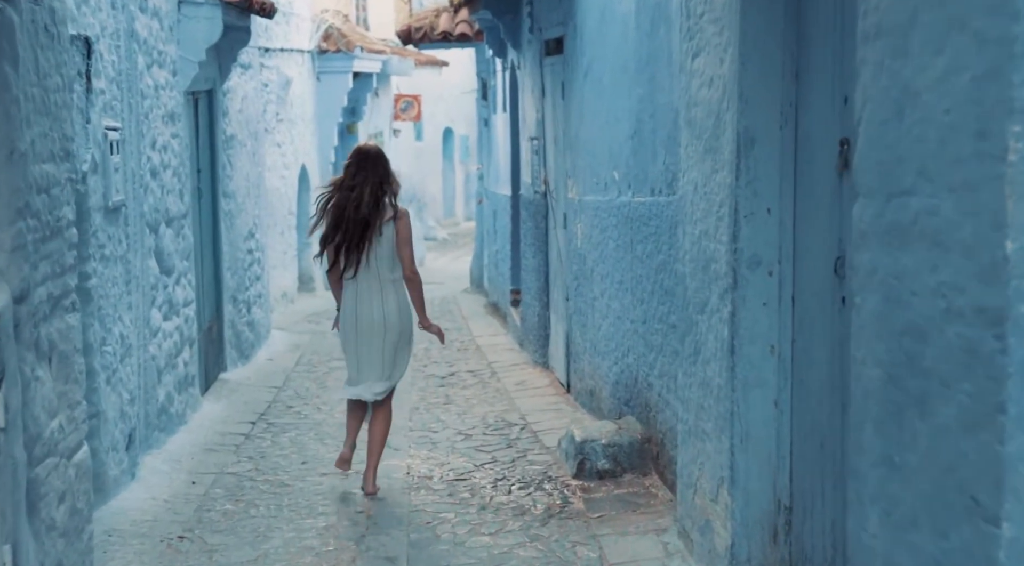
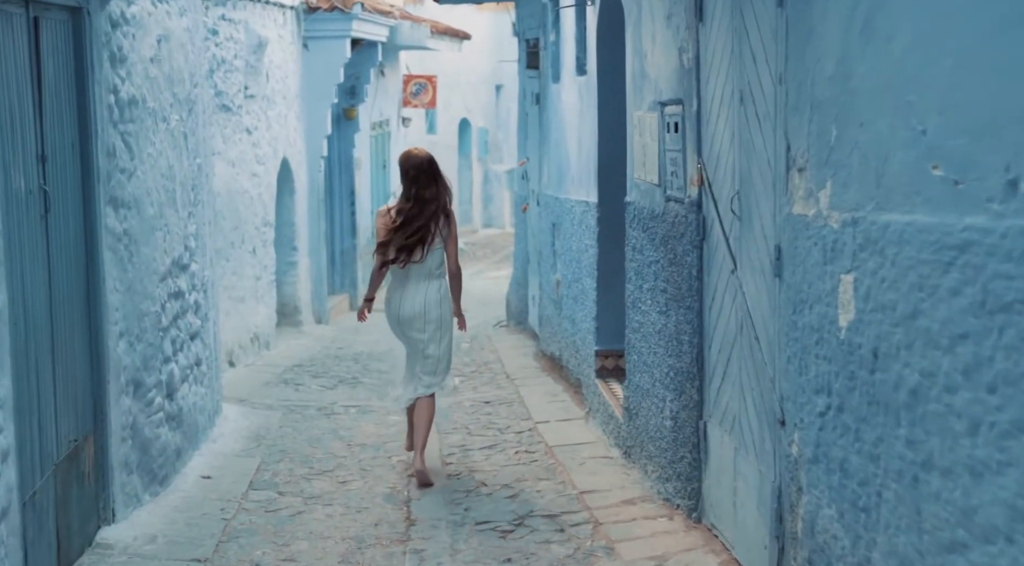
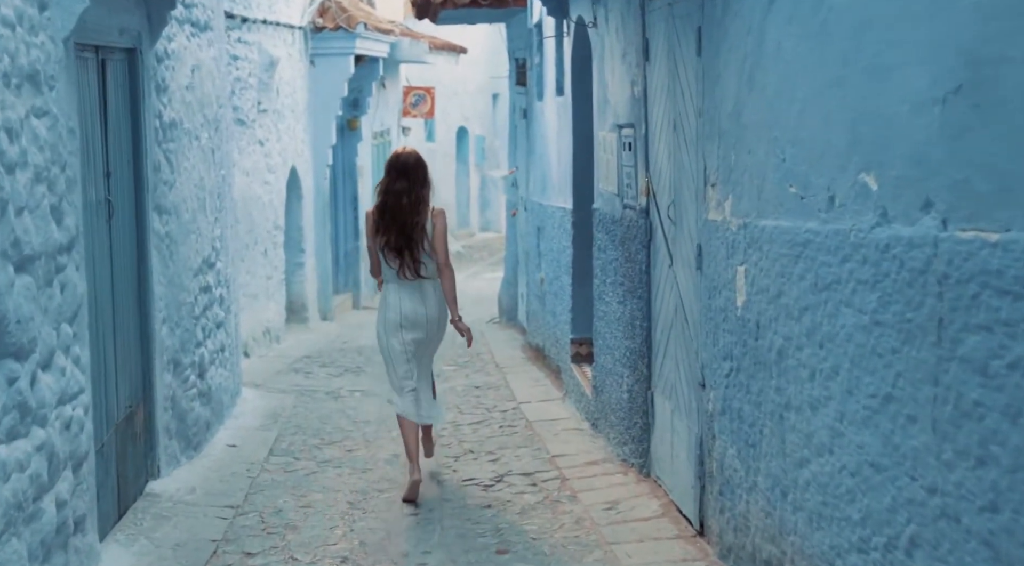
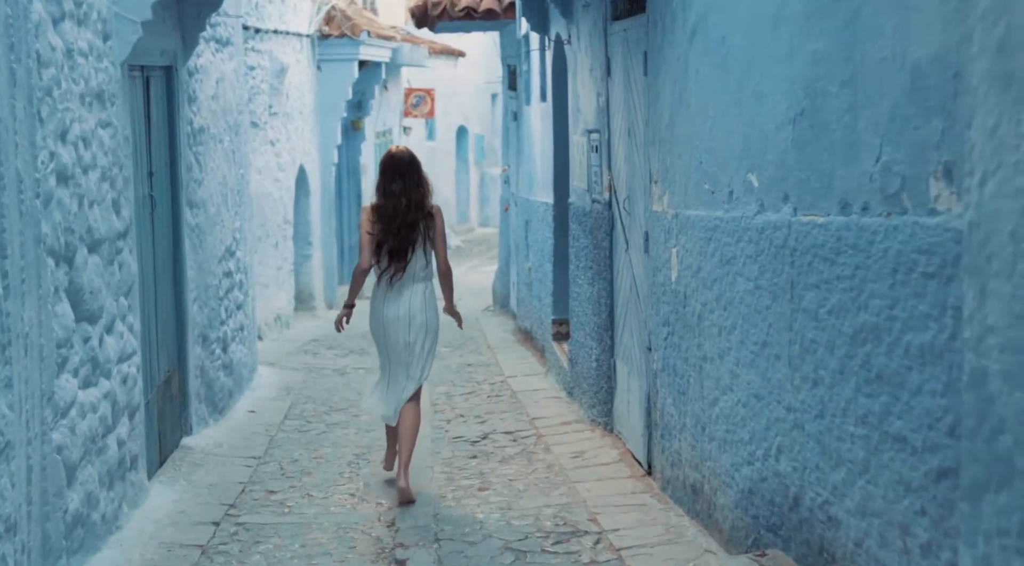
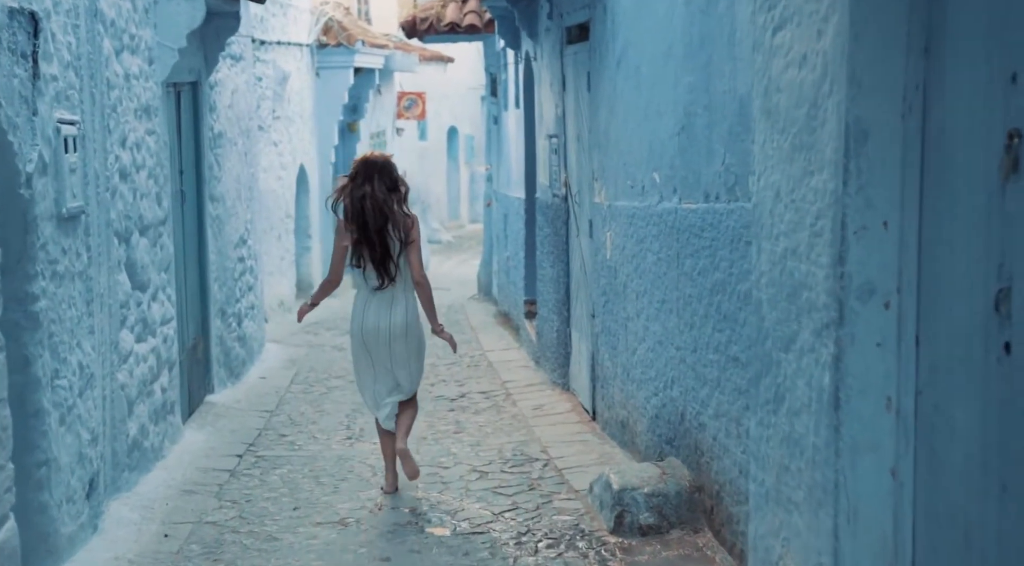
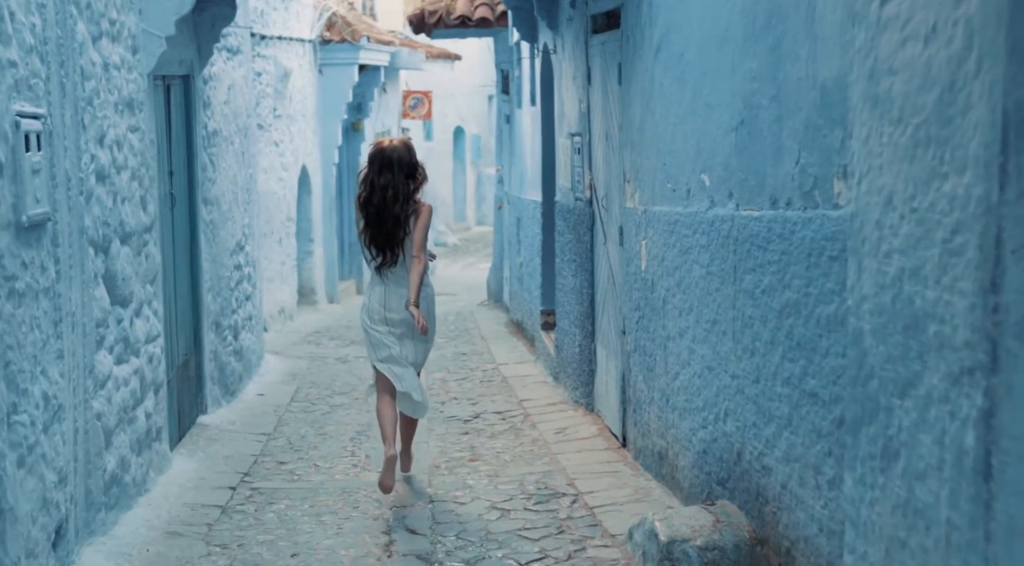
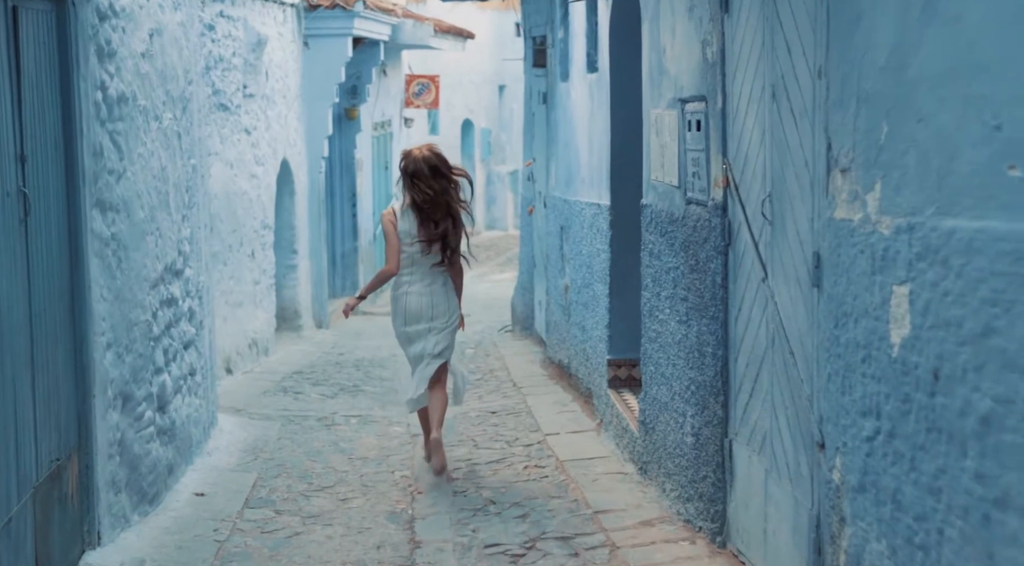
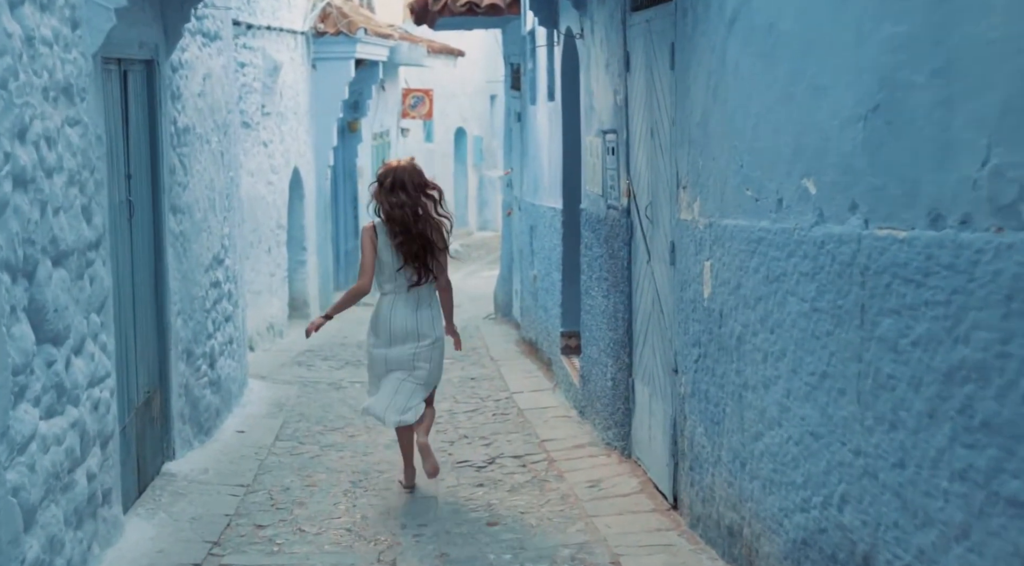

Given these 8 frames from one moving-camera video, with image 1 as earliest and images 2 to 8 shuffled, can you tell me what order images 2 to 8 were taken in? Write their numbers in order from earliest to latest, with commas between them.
5, 6, 4, 8, 3, 2, 7
